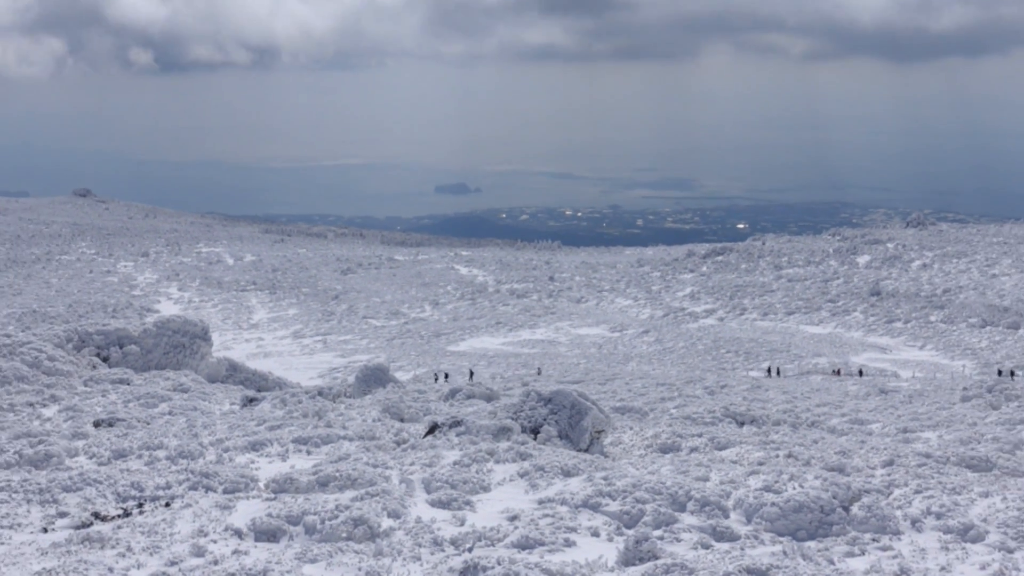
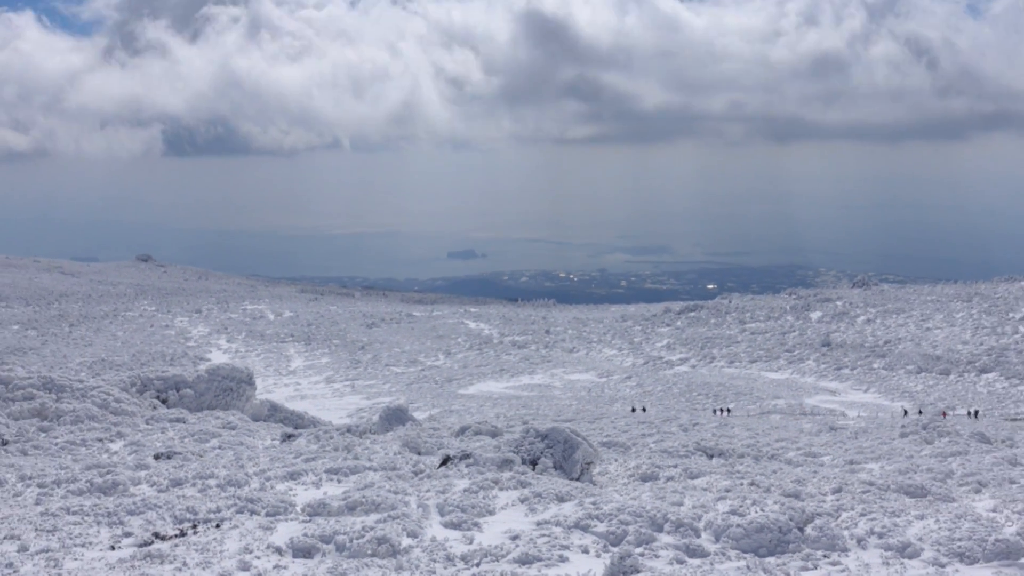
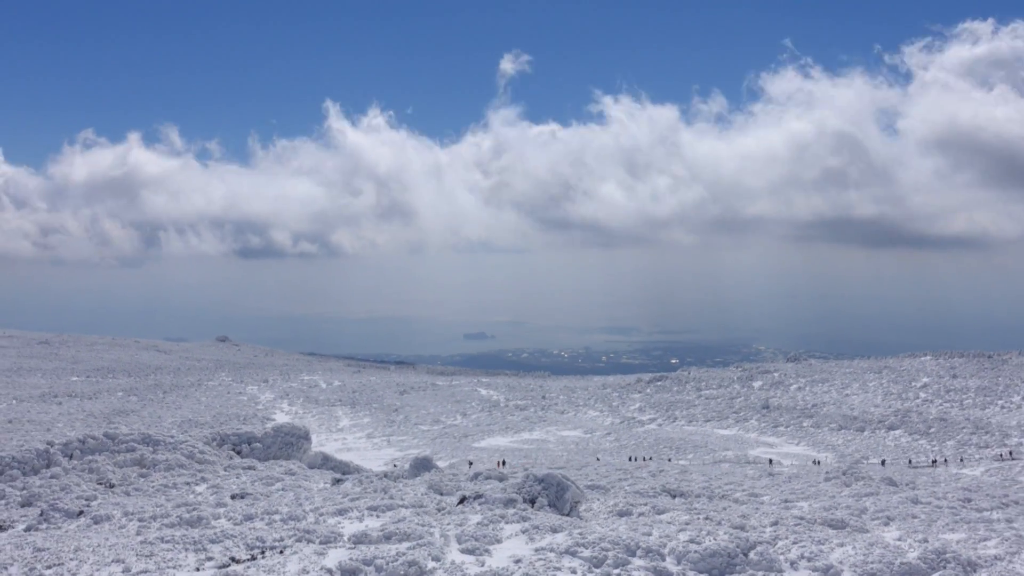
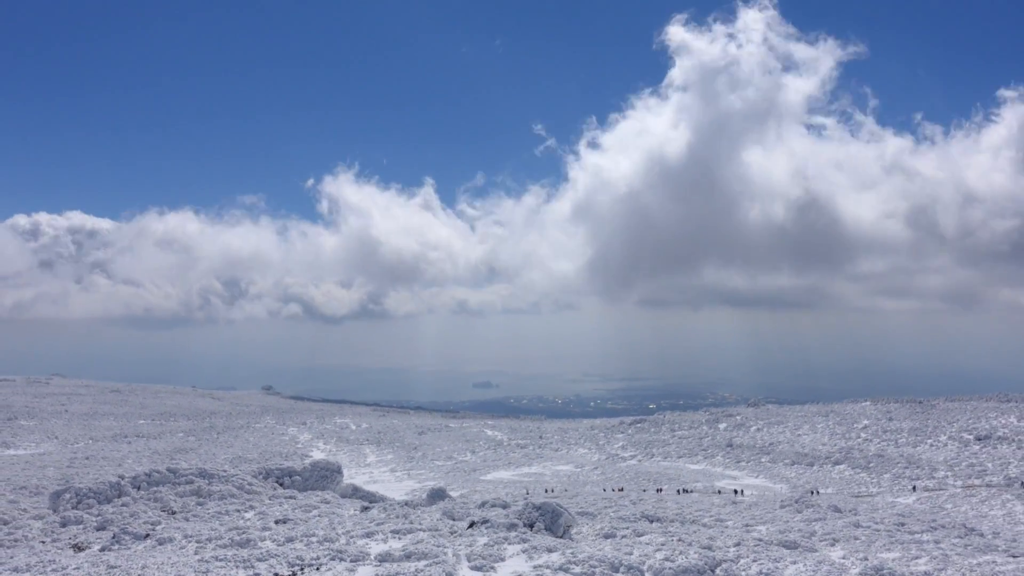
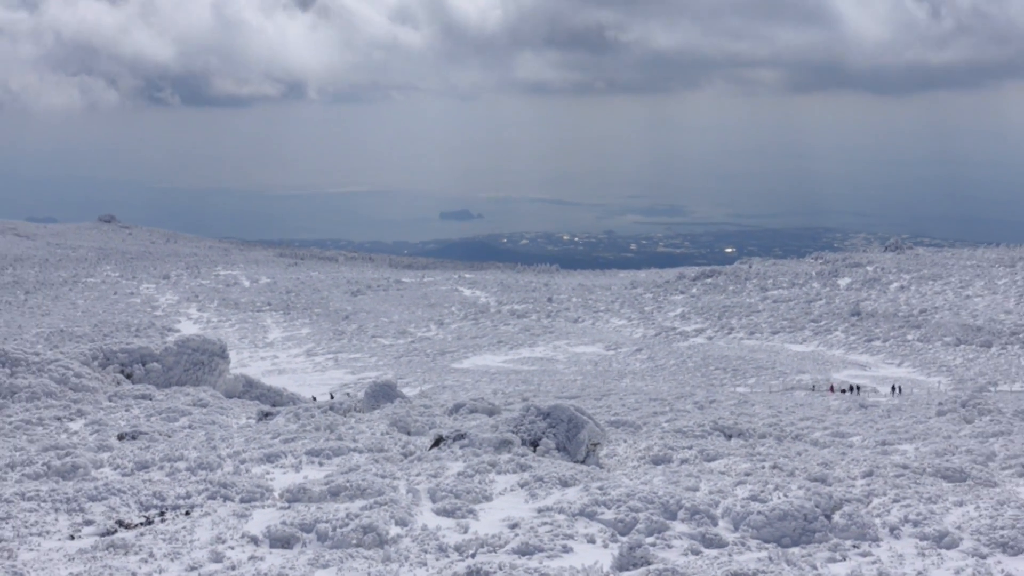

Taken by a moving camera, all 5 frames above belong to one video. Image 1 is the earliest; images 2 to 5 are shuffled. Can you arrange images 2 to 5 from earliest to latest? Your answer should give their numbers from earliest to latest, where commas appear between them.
5, 2, 3, 4
